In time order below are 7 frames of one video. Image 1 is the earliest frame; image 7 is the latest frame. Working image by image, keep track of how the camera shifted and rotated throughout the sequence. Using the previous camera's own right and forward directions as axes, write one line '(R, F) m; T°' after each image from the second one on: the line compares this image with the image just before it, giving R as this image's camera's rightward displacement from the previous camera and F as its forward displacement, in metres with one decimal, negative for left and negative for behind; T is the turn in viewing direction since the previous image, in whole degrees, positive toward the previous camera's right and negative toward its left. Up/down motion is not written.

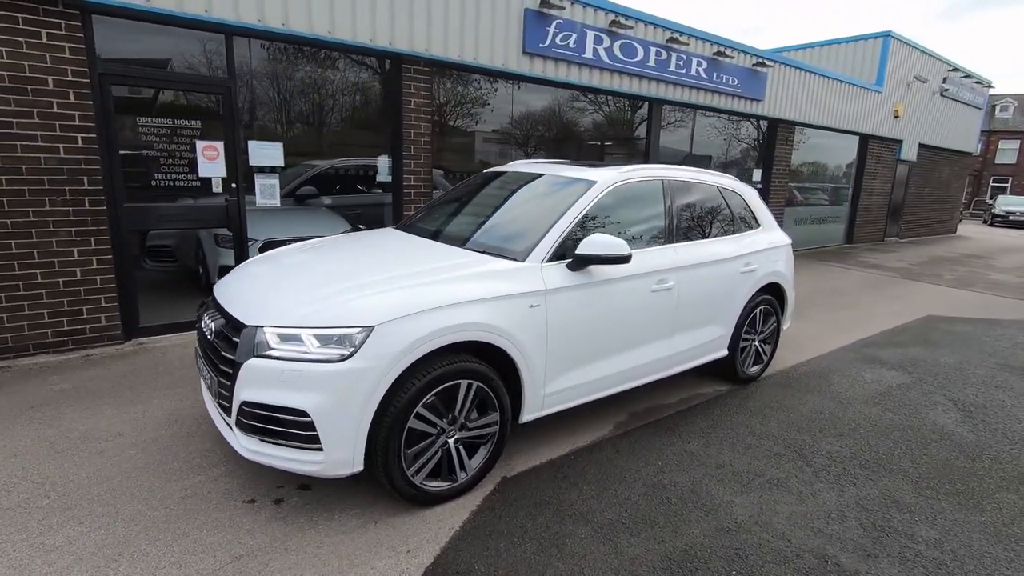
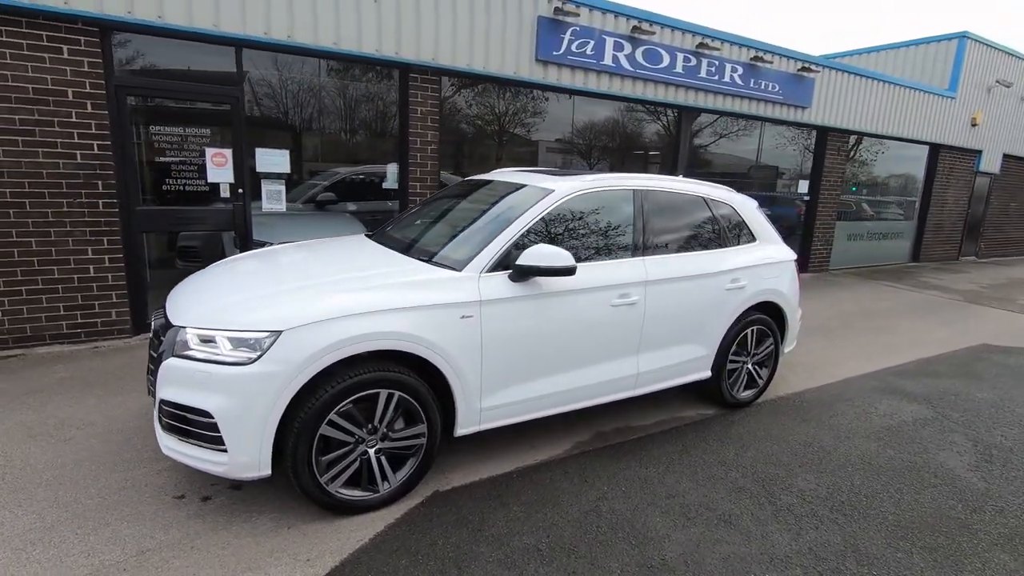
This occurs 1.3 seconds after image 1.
(+0.7, +0.1) m; -7°
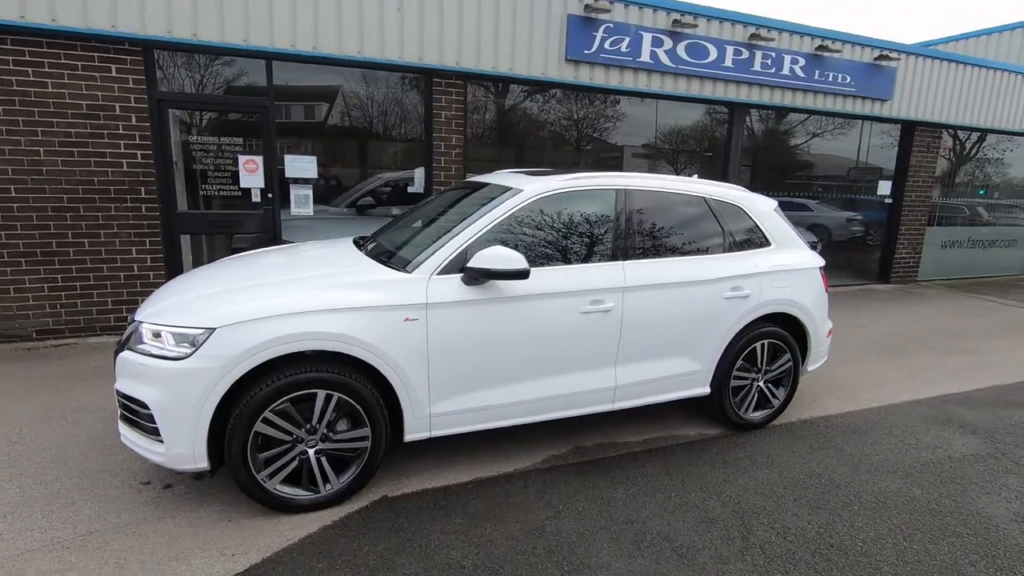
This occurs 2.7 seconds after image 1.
(+0.8, +0.2) m; -9°
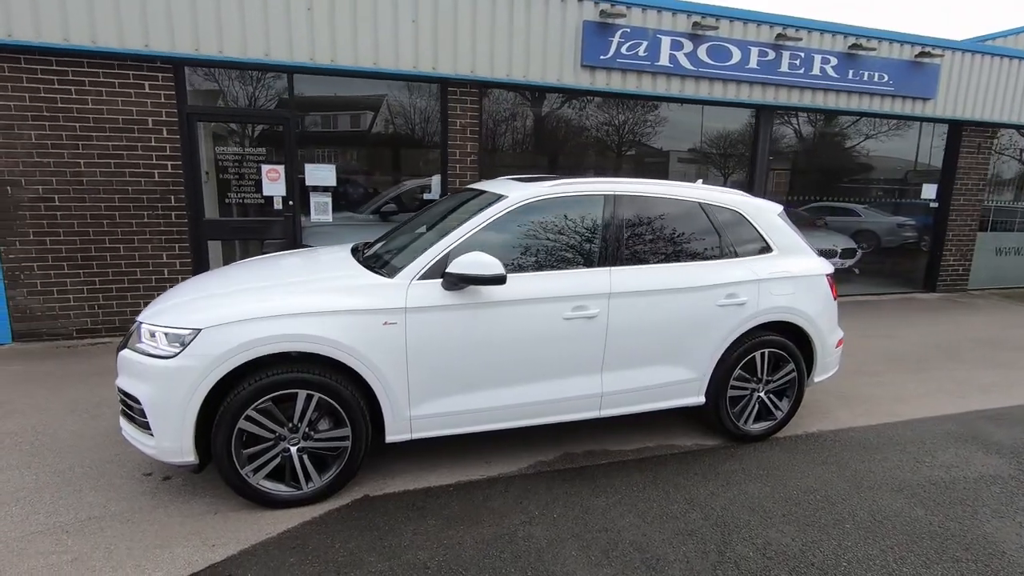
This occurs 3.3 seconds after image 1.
(+0.4, 0.0) m; -5°
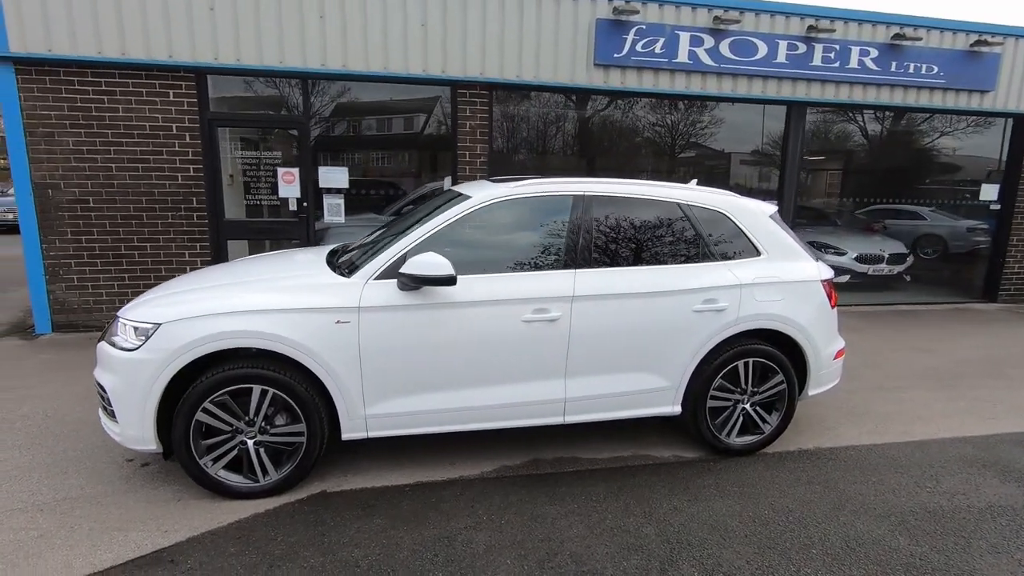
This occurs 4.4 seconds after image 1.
(+0.6, +0.1) m; -6°
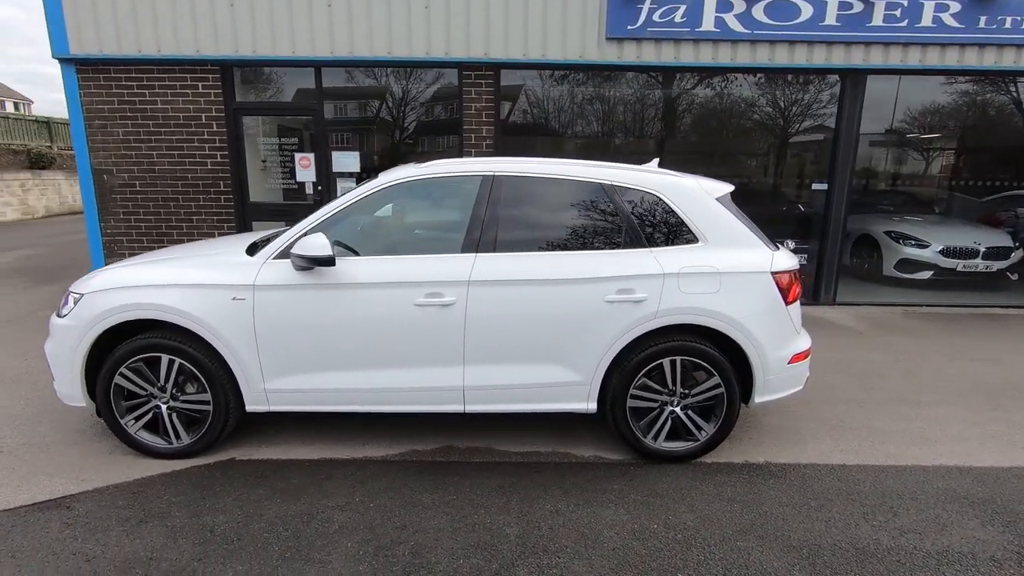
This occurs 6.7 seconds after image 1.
(+1.2, +0.3) m; -12°
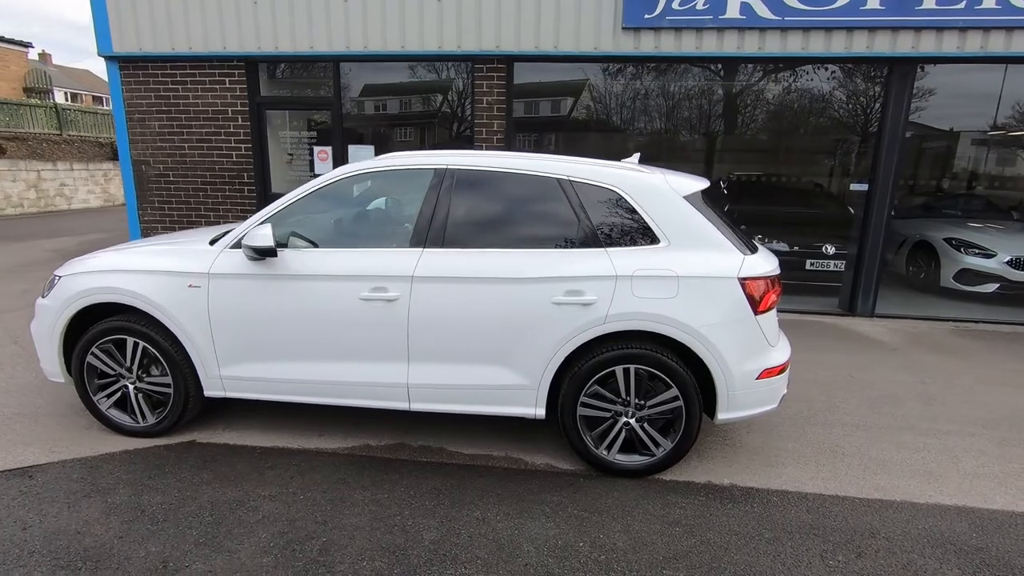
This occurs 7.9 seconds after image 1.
(+0.7, +0.2) m; -7°
